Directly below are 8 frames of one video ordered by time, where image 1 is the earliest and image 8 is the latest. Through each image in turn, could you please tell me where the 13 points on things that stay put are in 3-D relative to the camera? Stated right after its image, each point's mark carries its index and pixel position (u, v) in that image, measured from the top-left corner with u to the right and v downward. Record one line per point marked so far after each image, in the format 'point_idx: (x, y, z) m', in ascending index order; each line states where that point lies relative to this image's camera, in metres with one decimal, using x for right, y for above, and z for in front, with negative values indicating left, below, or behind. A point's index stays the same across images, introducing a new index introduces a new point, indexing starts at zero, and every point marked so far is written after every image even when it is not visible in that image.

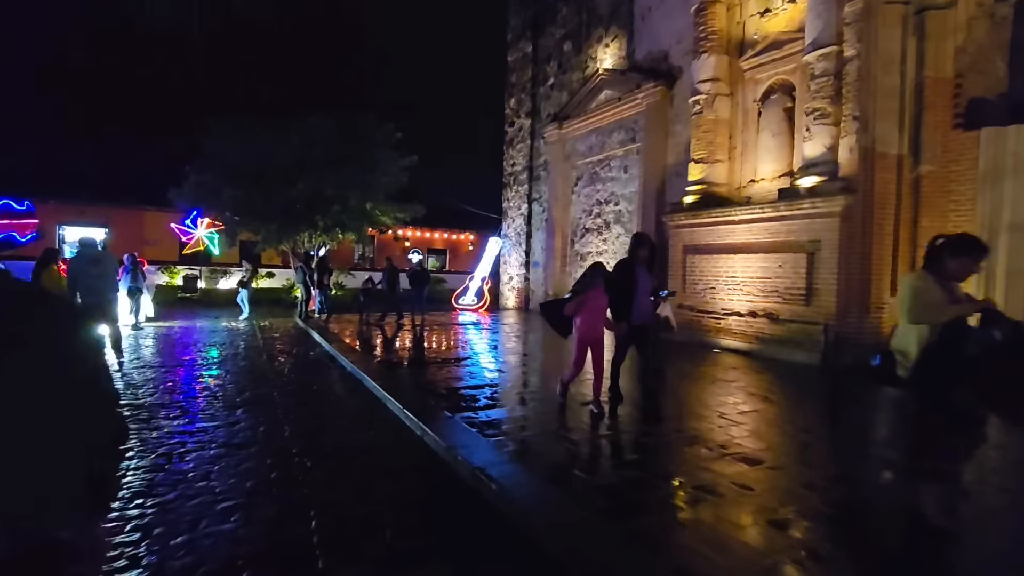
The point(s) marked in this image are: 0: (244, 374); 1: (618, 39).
0: (-4.0, -1.3, +7.8) m
1: (+3.0, +6.9, +14.5) m
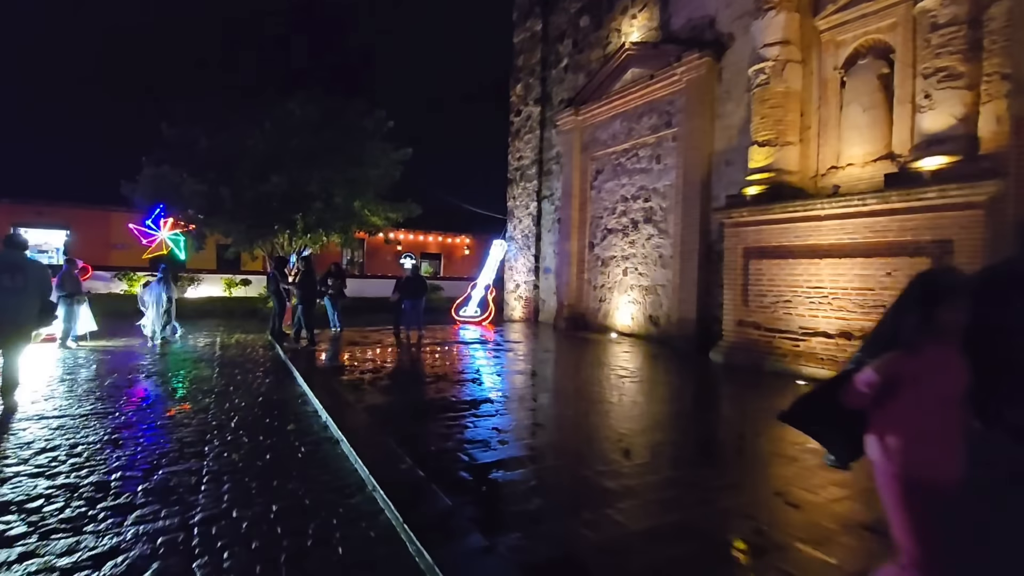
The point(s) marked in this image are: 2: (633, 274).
0: (-3.6, -1.5, +5.5) m
1: (+3.2, +6.7, +12.4) m
2: (+3.0, +0.4, +12.8) m
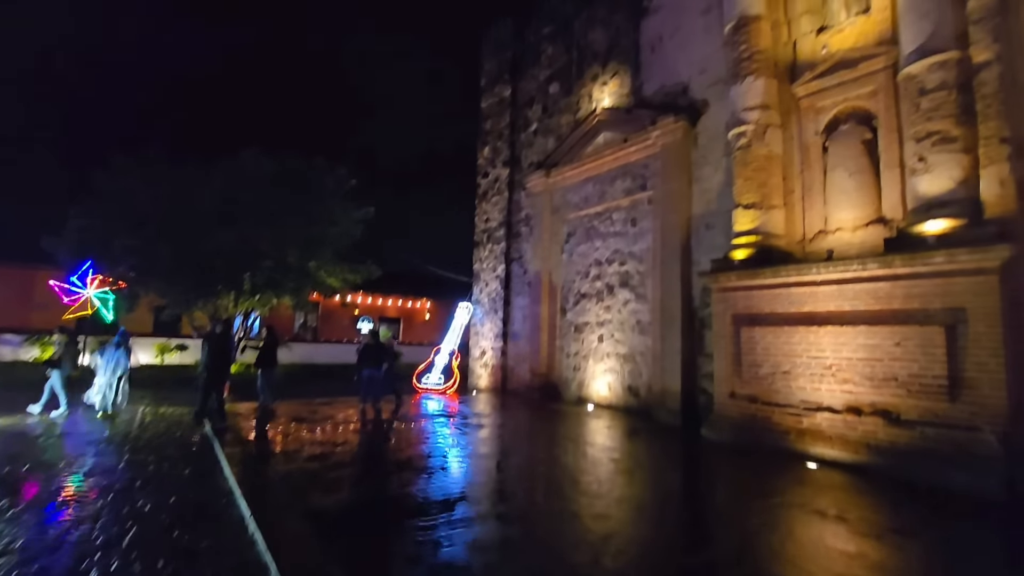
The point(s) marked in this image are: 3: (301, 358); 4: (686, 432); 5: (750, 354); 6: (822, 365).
0: (-3.7, -2.1, +4.1) m
1: (+2.6, +5.1, +12.5) m
2: (+2.2, -1.2, +12.1) m
3: (-7.7, -2.6, +19.1) m
4: (+3.2, -2.7, +9.6) m
5: (+3.7, -1.0, +8.2) m
6: (+4.3, -1.1, +7.3) m
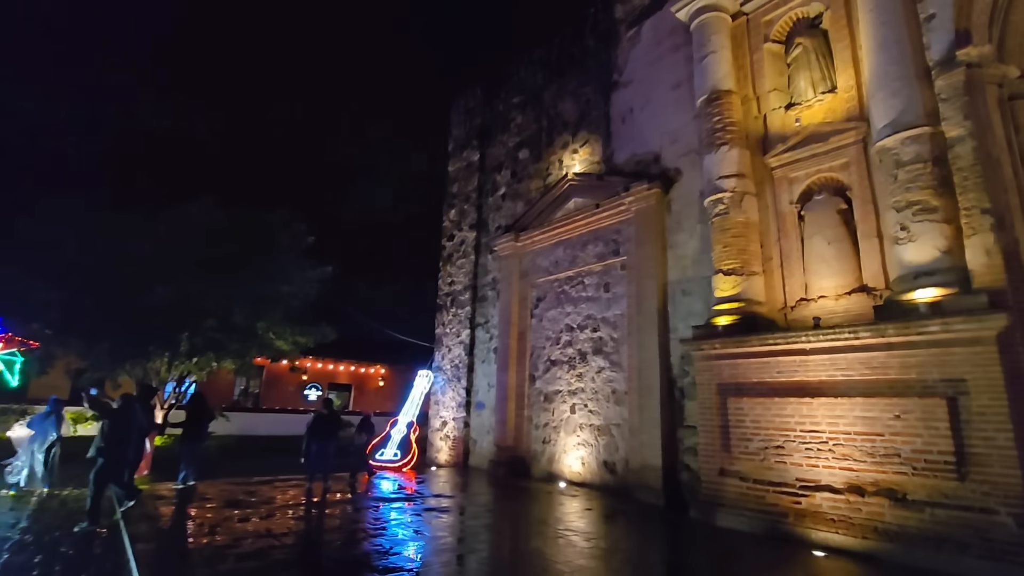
0: (-3.7, -2.4, +2.9) m
1: (+1.9, +3.5, +12.7) m
2: (+1.5, -2.7, +11.4) m
3: (-9.1, -4.7, +17.3) m
4: (+2.7, -3.8, +8.8) m
5: (+3.4, -2.0, +7.7) m
6: (+4.0, -2.0, +6.9) m
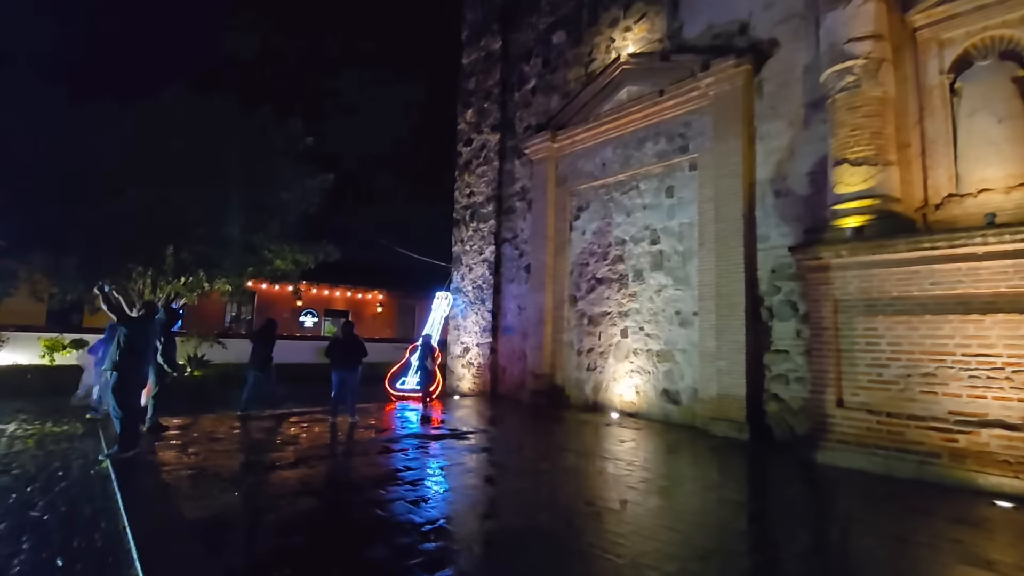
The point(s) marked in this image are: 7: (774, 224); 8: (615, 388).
0: (-2.6, -1.7, +1.4) m
1: (+2.7, +5.4, +10.4) m
2: (+2.4, -0.9, +10.0) m
3: (-8.4, -2.1, +15.9) m
4: (+3.6, -2.4, +7.7) m
5: (+4.3, -0.8, +6.3) m
6: (+5.0, -0.8, +5.5) m
7: (+4.1, +1.0, +8.2) m
8: (+2.0, -2.0, +10.3) m
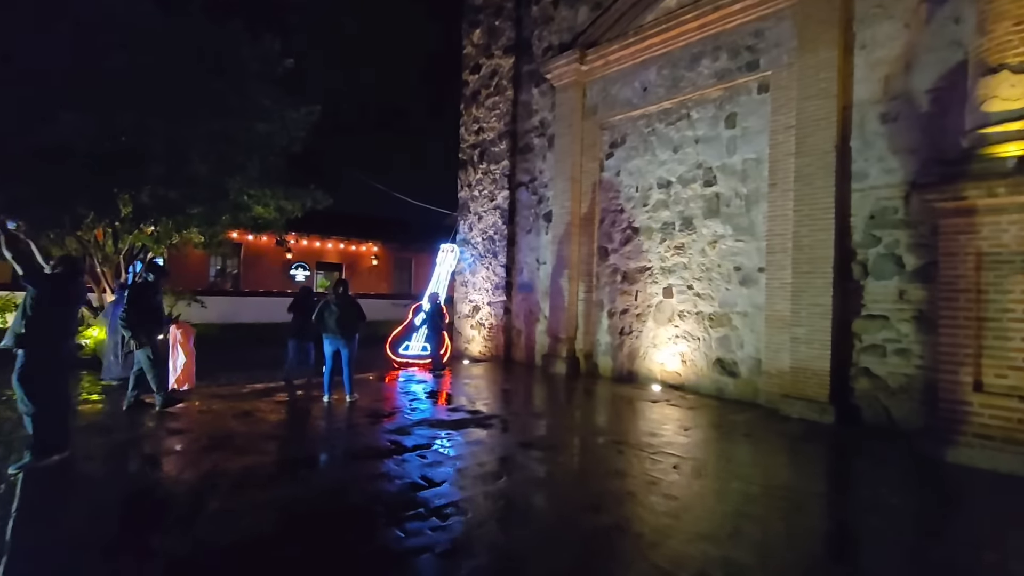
0: (-2.1, -1.7, 0.0) m
1: (+3.1, +6.2, +8.3) m
2: (+2.8, -0.1, +8.5) m
3: (-8.0, -0.8, +14.3) m
4: (+4.0, -1.8, +6.3) m
5: (+4.8, -0.3, +4.8) m
6: (+5.5, -0.4, +4.0) m
7: (+4.5, +1.6, +6.5) m
8: (+2.4, -1.2, +8.8) m
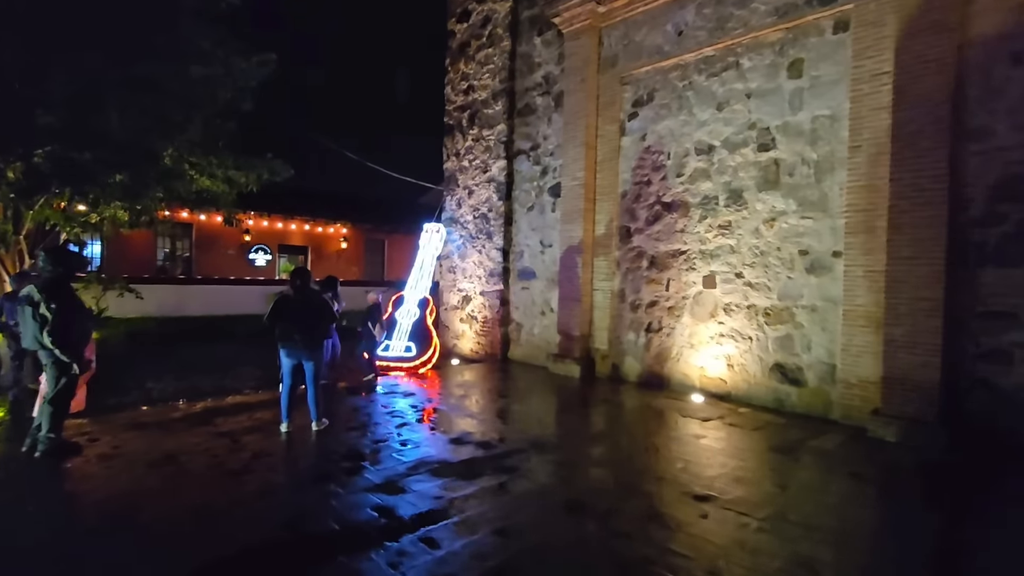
0: (-1.5, -1.9, -1.8) m
1: (+3.2, +6.4, +6.6) m
2: (+2.9, 0.0, +7.0) m
3: (-8.2, -0.5, +12.2) m
4: (+4.3, -1.7, +4.9) m
5: (+5.1, -0.3, +3.4) m
6: (+5.8, -0.4, +2.7) m
7: (+4.8, +1.7, +5.0) m
8: (+2.5, -1.0, +7.4) m
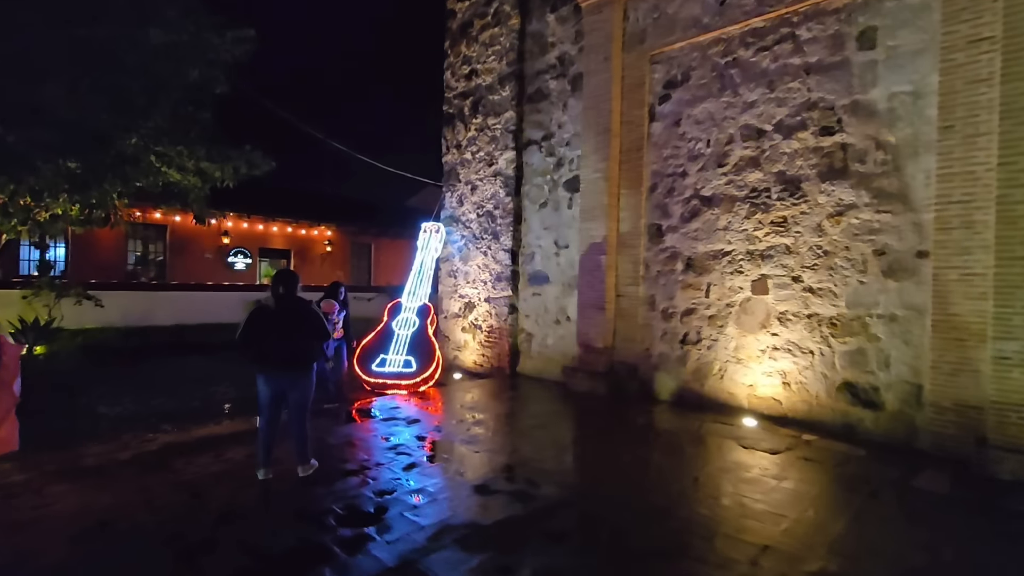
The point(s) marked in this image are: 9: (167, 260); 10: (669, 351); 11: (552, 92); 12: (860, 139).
0: (-1.0, -1.9, -2.9) m
1: (+3.5, +6.3, +5.7) m
2: (+3.2, 0.0, +6.0) m
3: (-8.1, -0.6, +10.9) m
4: (+4.6, -1.7, +4.0) m
5: (+5.4, -0.3, +2.6) m
6: (+6.2, -0.4, +1.8) m
7: (+5.1, +1.7, +4.1) m
8: (+2.8, -1.1, +6.4) m
9: (-9.6, +0.7, +14.3) m
10: (+2.1, -0.8, +7.0) m
11: (+0.6, +3.1, +8.3) m
12: (+3.7, +1.6, +5.5) m
